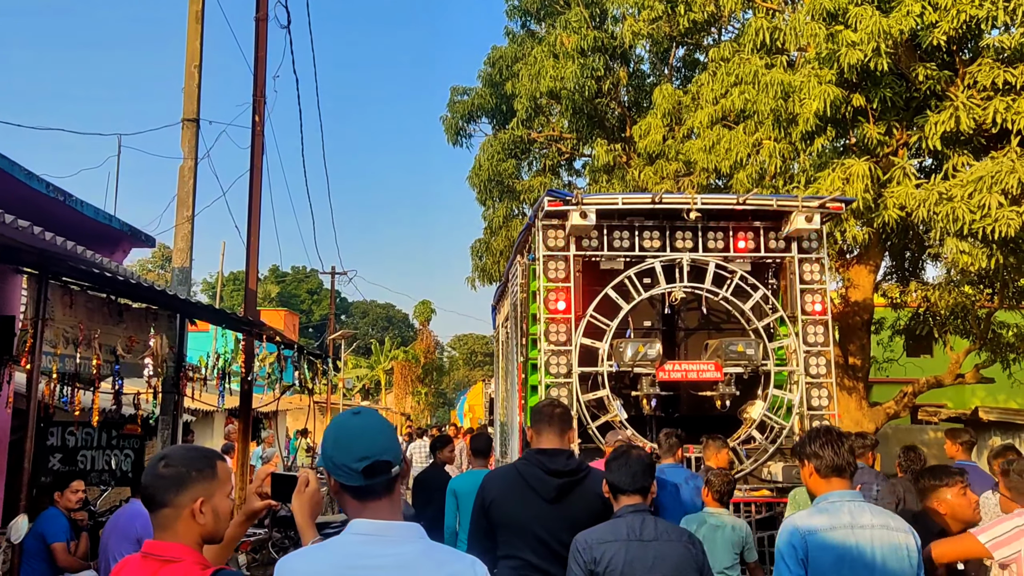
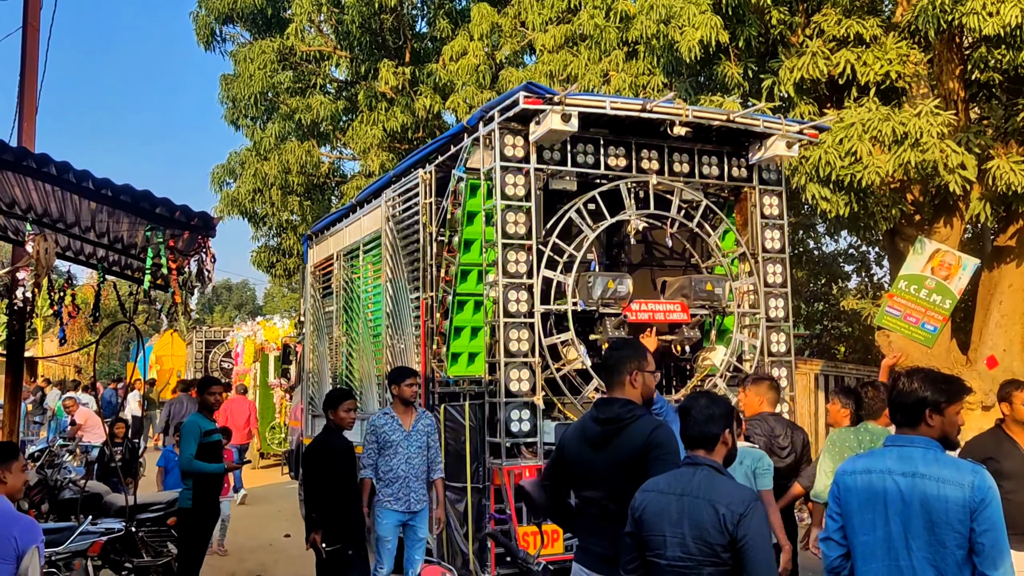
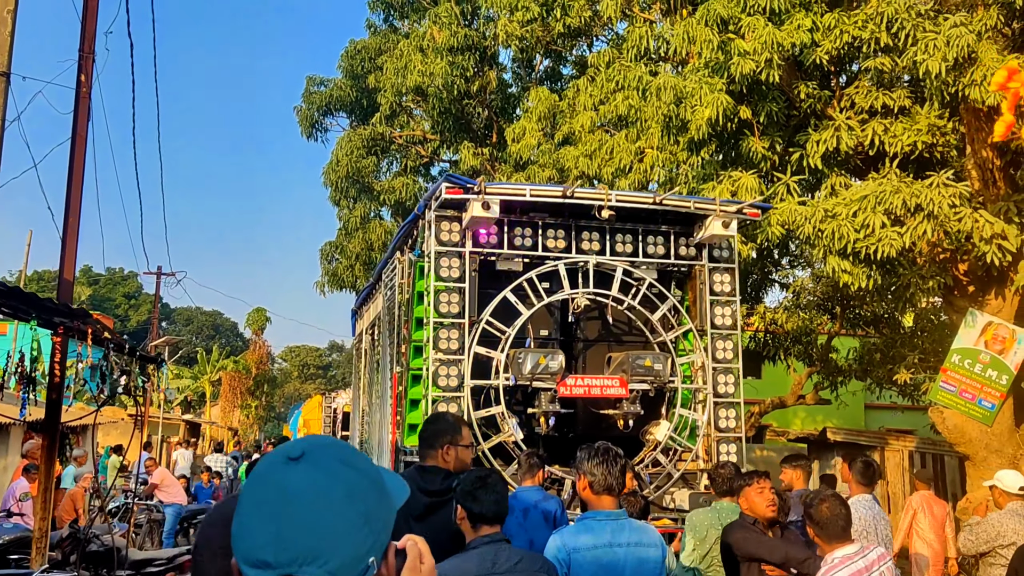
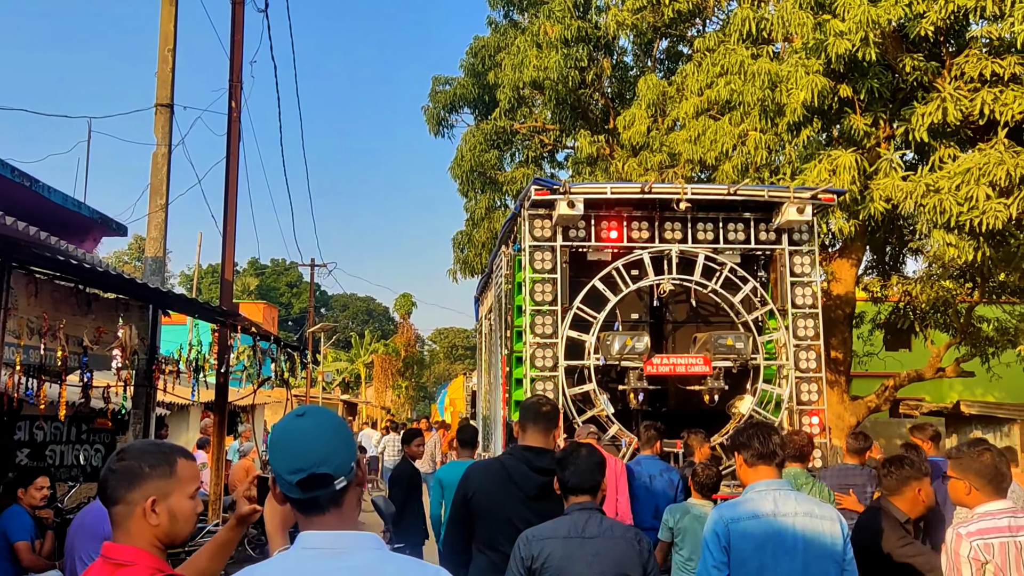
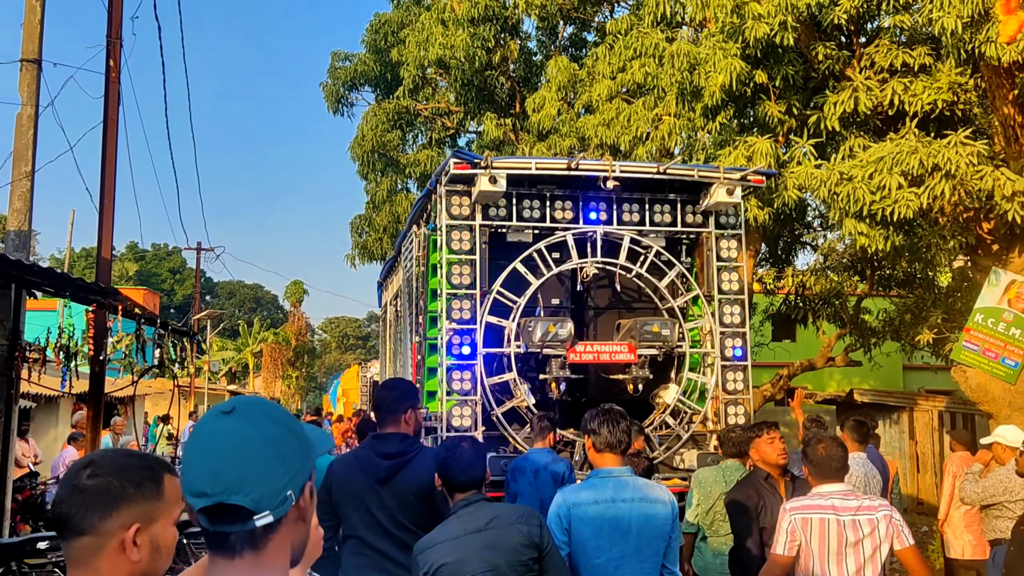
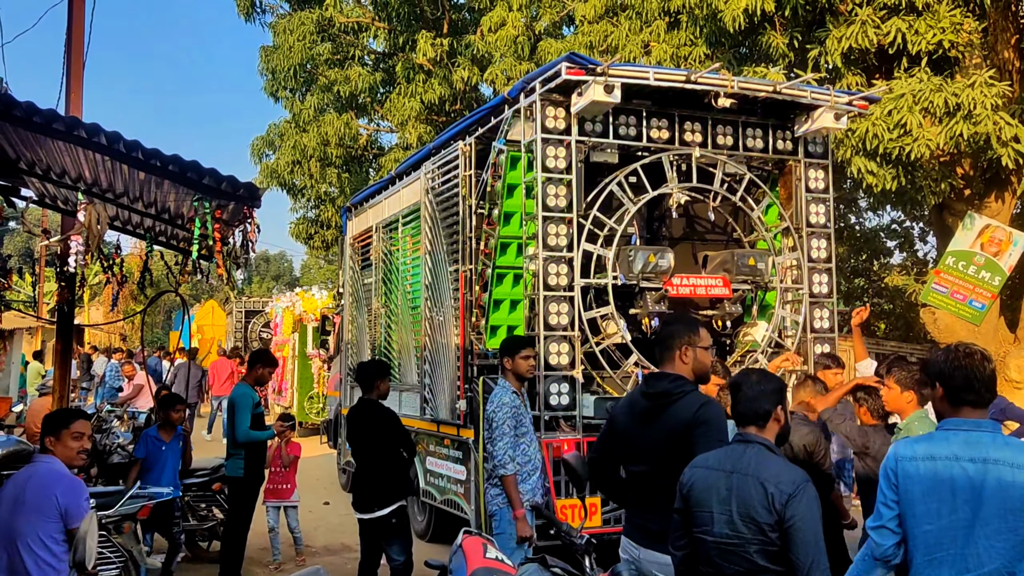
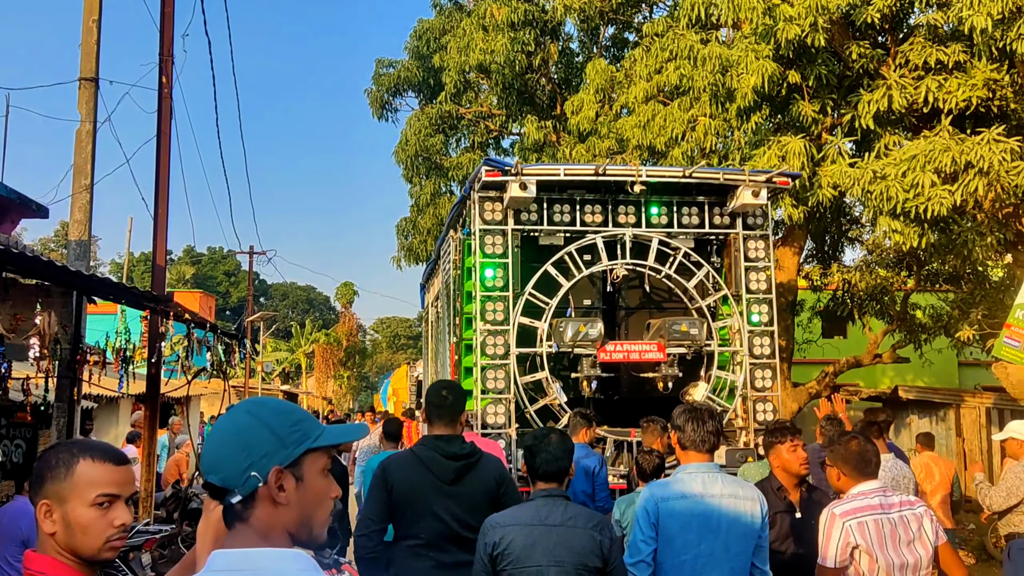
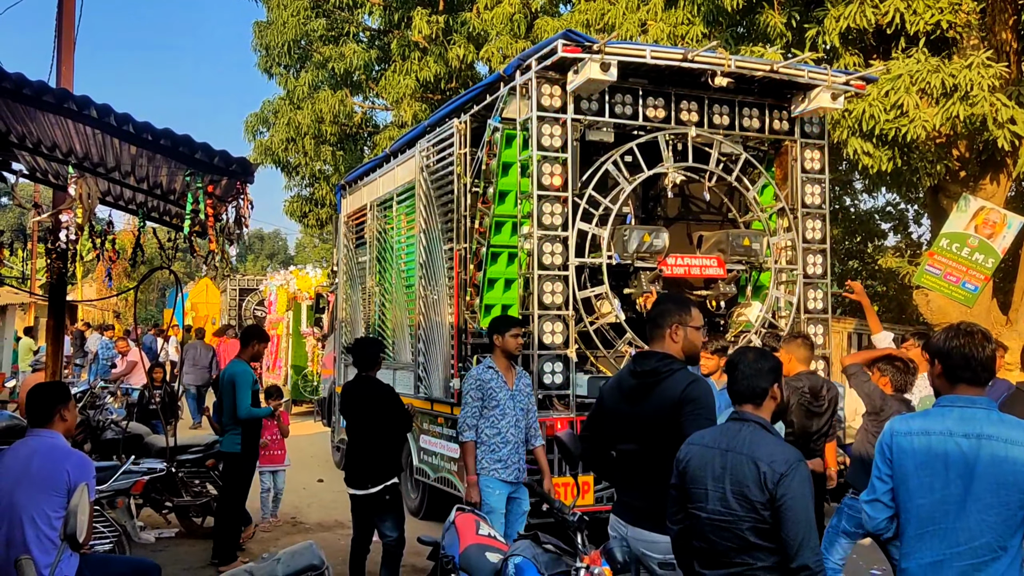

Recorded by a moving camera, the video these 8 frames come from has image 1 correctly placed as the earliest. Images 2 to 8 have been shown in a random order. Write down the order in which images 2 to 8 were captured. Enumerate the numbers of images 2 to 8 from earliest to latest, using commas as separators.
4, 7, 5, 3, 2, 8, 6
